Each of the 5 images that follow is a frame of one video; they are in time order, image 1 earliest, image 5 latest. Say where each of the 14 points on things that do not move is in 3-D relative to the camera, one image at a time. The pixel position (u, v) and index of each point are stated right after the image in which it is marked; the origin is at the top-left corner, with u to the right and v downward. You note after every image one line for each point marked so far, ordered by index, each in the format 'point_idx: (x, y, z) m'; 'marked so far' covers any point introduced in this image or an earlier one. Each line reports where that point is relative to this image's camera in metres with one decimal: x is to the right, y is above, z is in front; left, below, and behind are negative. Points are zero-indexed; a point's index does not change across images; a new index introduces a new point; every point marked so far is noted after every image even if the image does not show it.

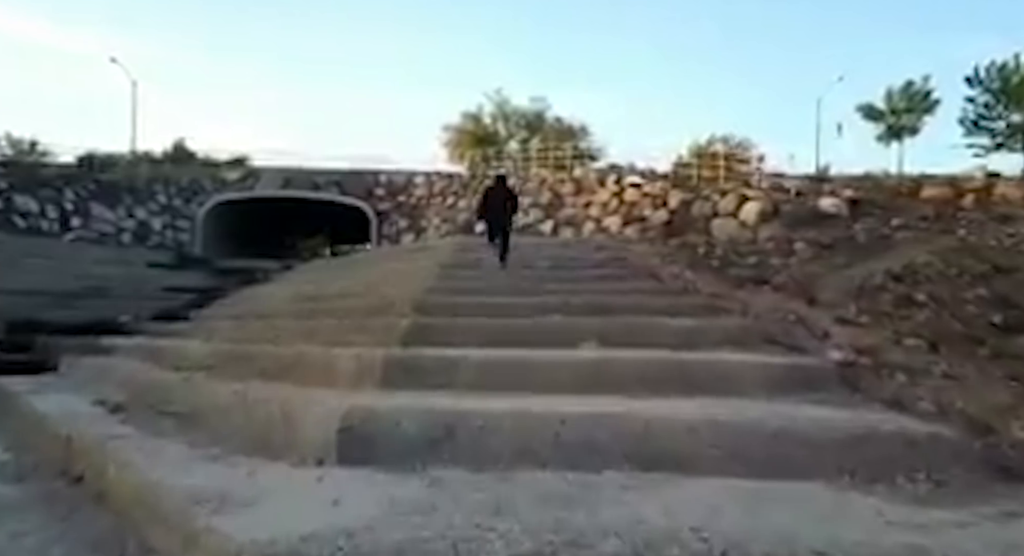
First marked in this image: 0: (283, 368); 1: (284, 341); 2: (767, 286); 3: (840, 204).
0: (-1.3, -0.5, +4.7) m
1: (-1.7, -0.5, +5.9) m
2: (+2.3, -0.1, +7.2) m
3: (+4.6, +1.0, +11.4) m
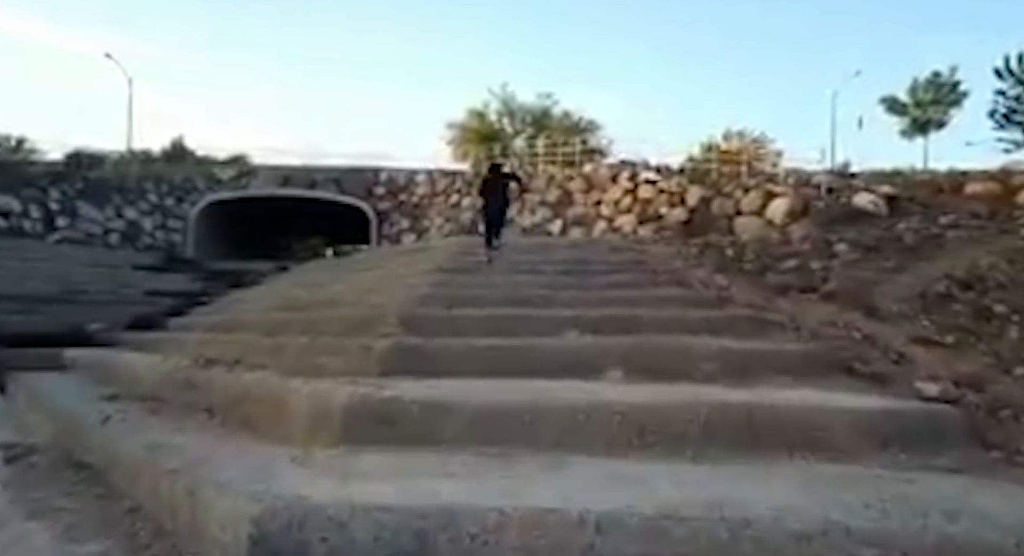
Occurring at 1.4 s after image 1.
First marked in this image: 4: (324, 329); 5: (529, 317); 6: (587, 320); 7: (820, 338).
0: (-1.3, -0.6, +3.7) m
1: (-1.6, -0.5, +4.9) m
2: (+2.3, -0.1, +6.2) m
3: (+4.7, +1.0, +10.4) m
4: (-1.3, -0.4, +5.7) m
5: (+0.1, -0.2, +5.1) m
6: (+0.5, -0.2, +5.1) m
7: (+1.8, -0.3, +4.7) m
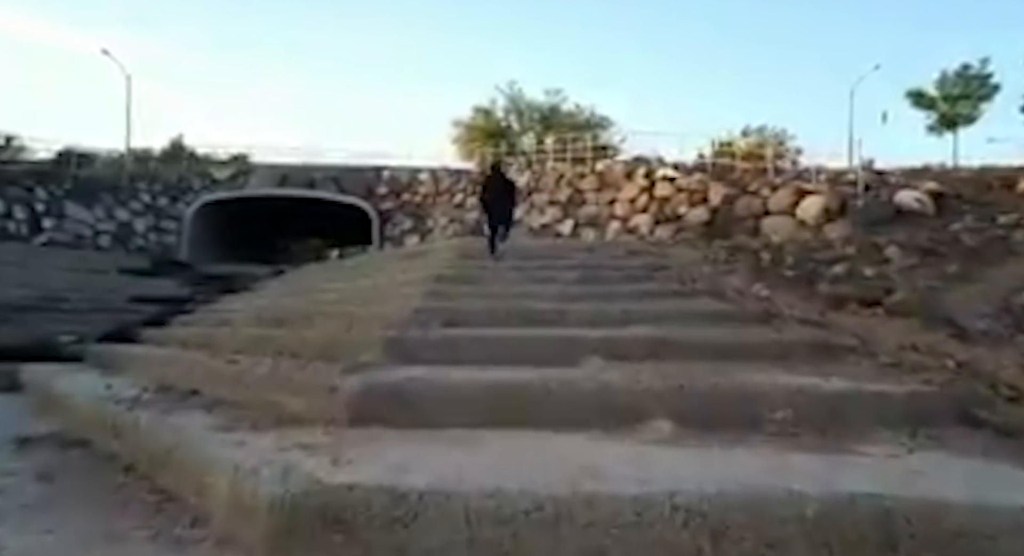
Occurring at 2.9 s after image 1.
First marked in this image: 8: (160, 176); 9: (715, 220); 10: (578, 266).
0: (-1.3, -0.7, +2.8) m
1: (-1.6, -0.6, +4.0) m
2: (+2.4, -0.2, +5.3) m
3: (+4.8, +0.9, +9.4) m
4: (-1.3, -0.4, +4.8) m
5: (+0.2, -0.3, +4.2) m
6: (+0.5, -0.3, +4.1) m
7: (+1.8, -0.4, +3.7) m
8: (-8.4, +2.4, +19.3) m
9: (+3.0, +0.8, +11.7) m
10: (+0.7, +0.1, +8.3) m
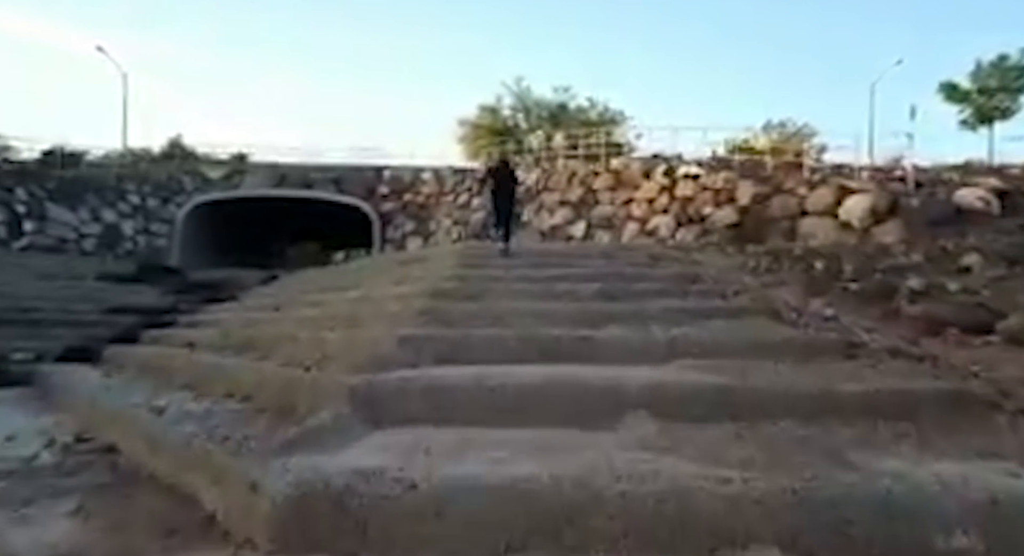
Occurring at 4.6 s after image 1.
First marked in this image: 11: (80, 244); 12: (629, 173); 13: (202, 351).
0: (-1.2, -0.8, +1.7) m
1: (-1.5, -0.7, +2.9) m
2: (+2.5, -0.3, +4.2) m
3: (+4.9, +0.8, +8.3) m
4: (-1.2, -0.5, +3.7) m
5: (+0.2, -0.4, +3.1) m
6: (+0.6, -0.4, +3.0) m
7: (+1.9, -0.5, +2.6) m
8: (-8.3, +2.3, +18.3) m
9: (+3.1, +0.7, +10.6) m
10: (+0.8, 0.0, +7.2) m
11: (-9.0, +0.7, +16.8) m
12: (+2.0, +1.8, +13.6) m
13: (-2.4, -0.6, +6.1) m
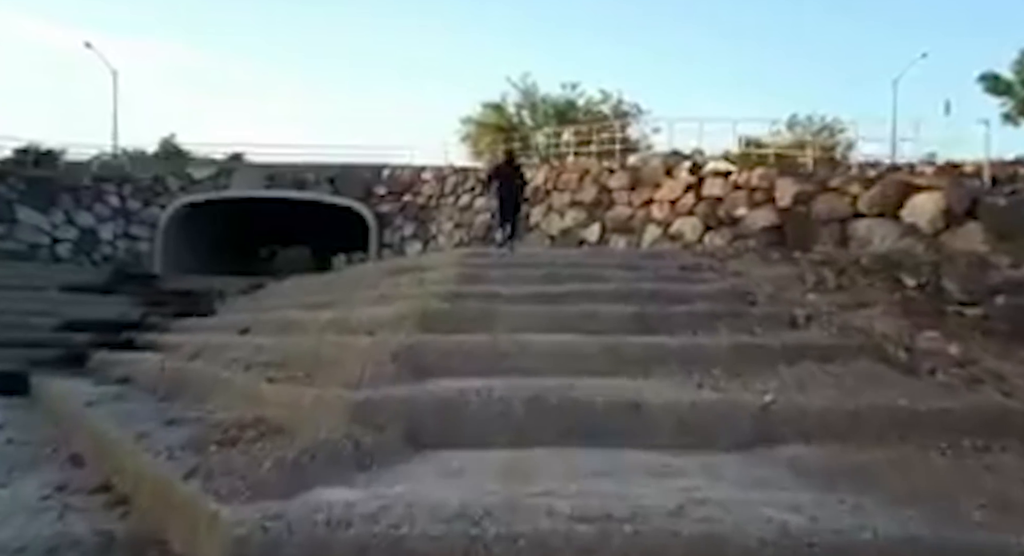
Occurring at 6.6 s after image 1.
0: (-1.2, -0.9, +0.4) m
1: (-1.5, -0.8, +1.6) m
2: (+2.5, -0.4, +2.8) m
3: (+5.0, +0.7, +6.9) m
4: (-1.2, -0.7, +2.4) m
5: (+0.2, -0.5, +1.8) m
6: (+0.6, -0.5, +1.7) m
7: (+1.9, -0.6, +1.3) m
8: (-8.1, +2.1, +17.0) m
9: (+3.2, +0.6, +9.3) m
10: (+0.8, -0.1, +5.8) m
11: (-8.9, +0.5, +15.6) m
12: (+2.1, +1.6, +12.3) m
13: (-2.3, -0.7, +4.8) m
